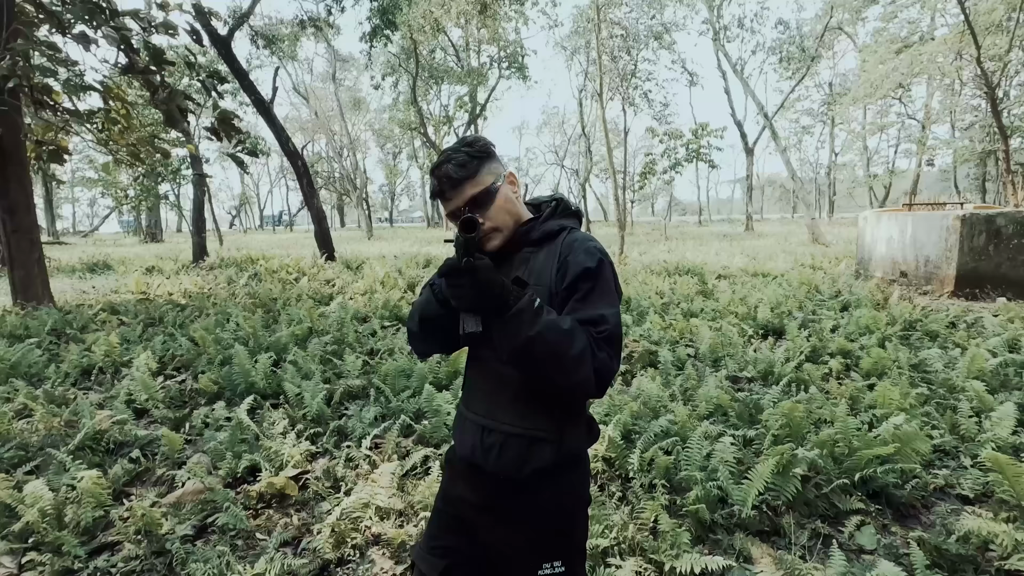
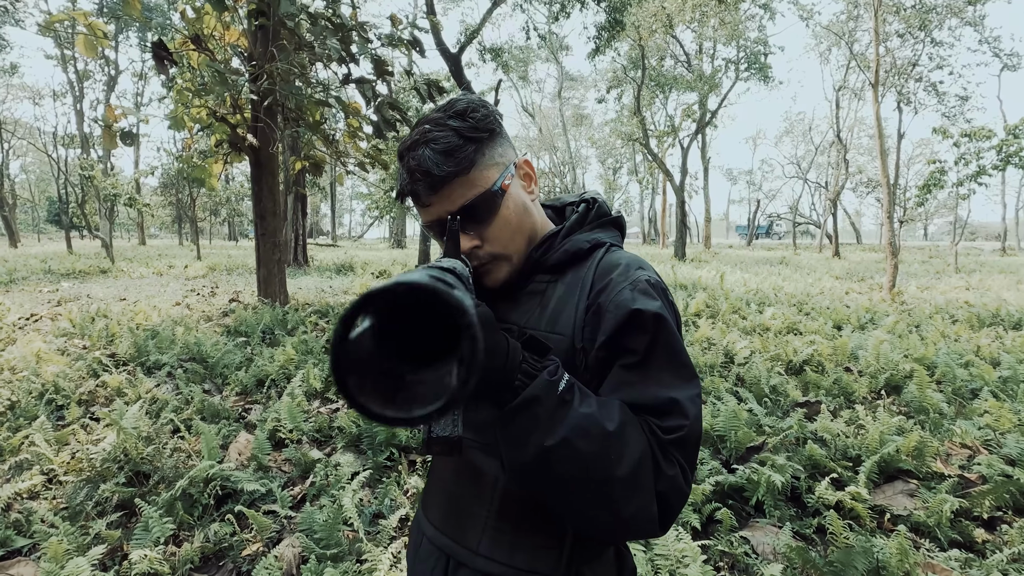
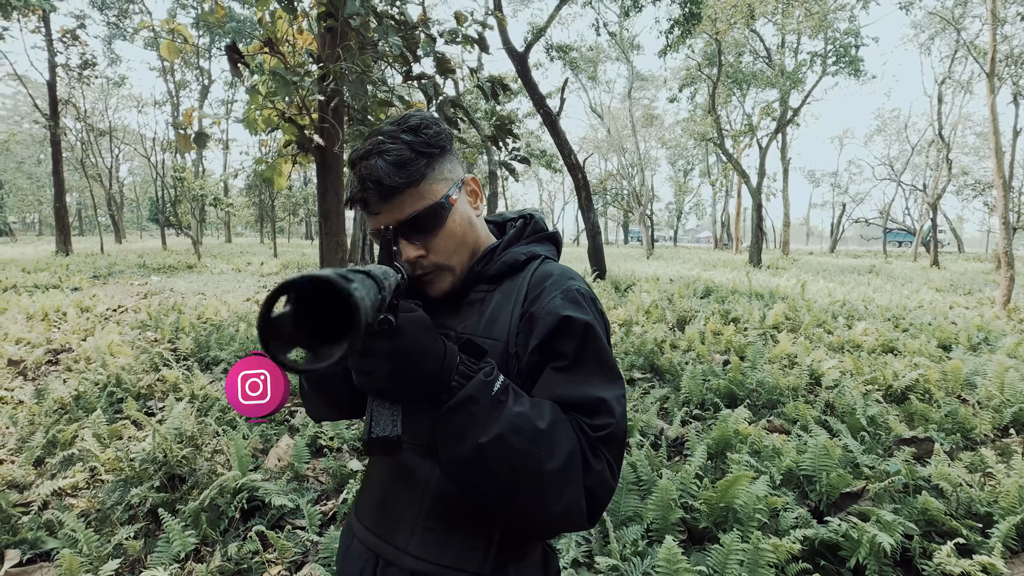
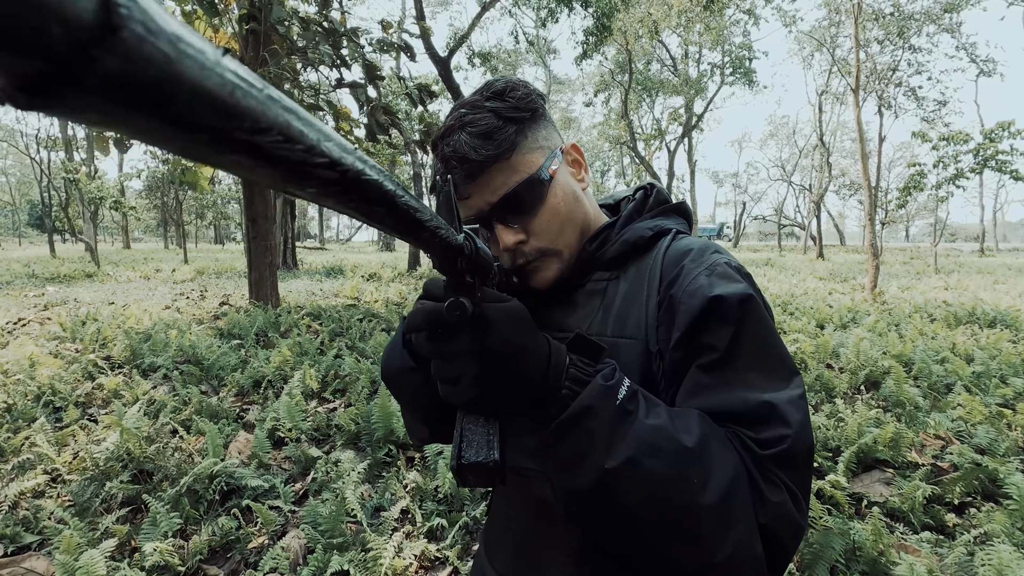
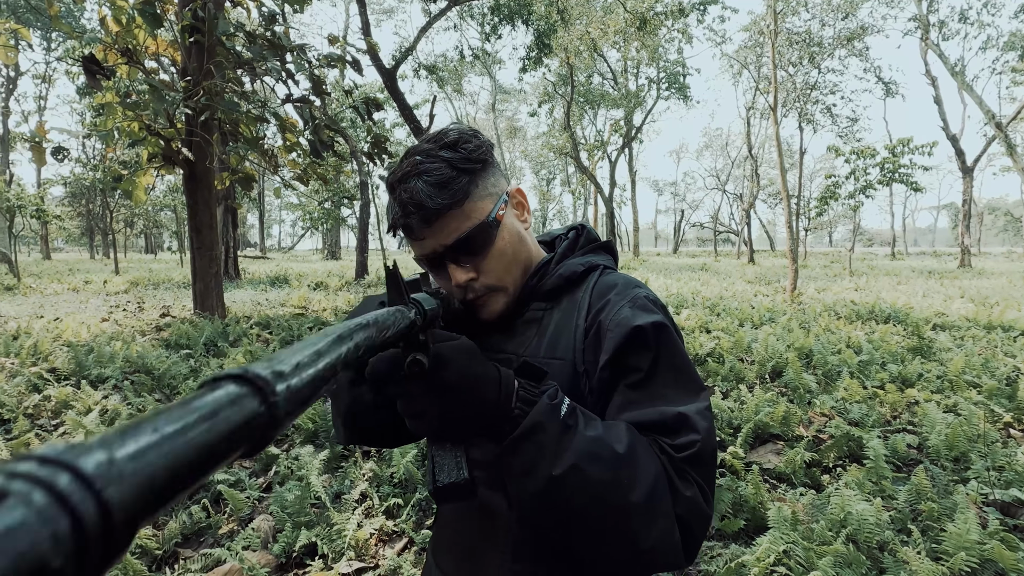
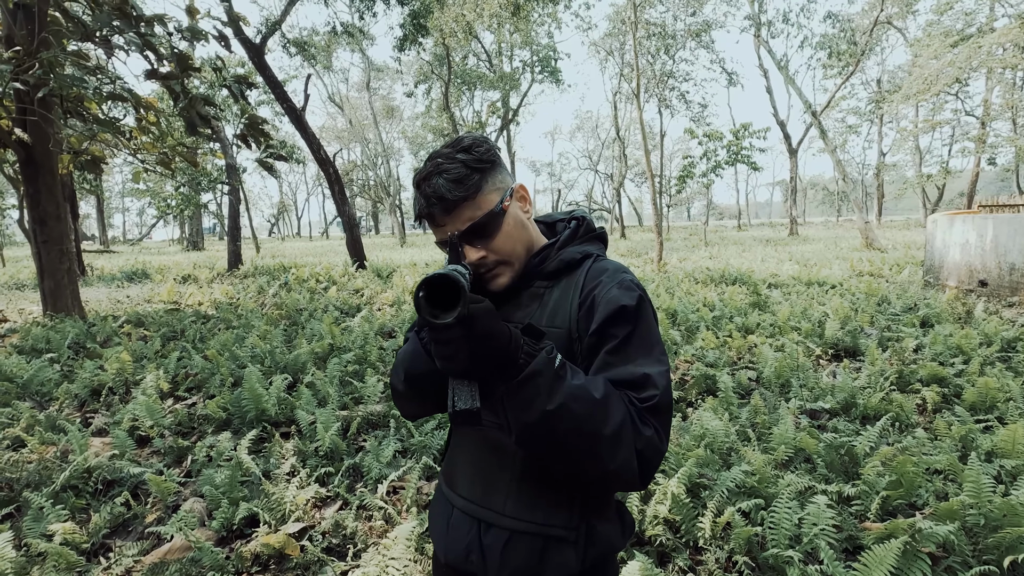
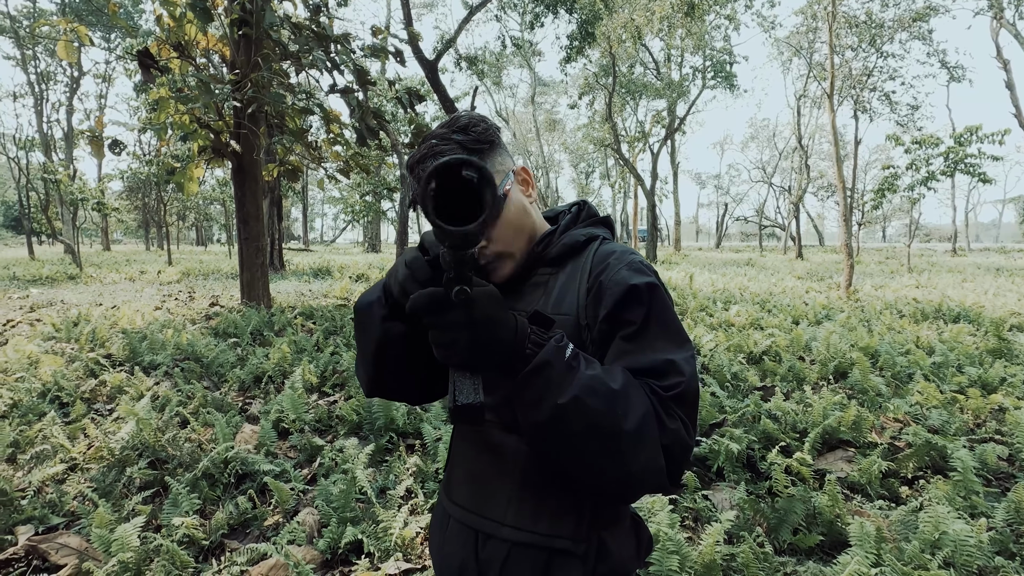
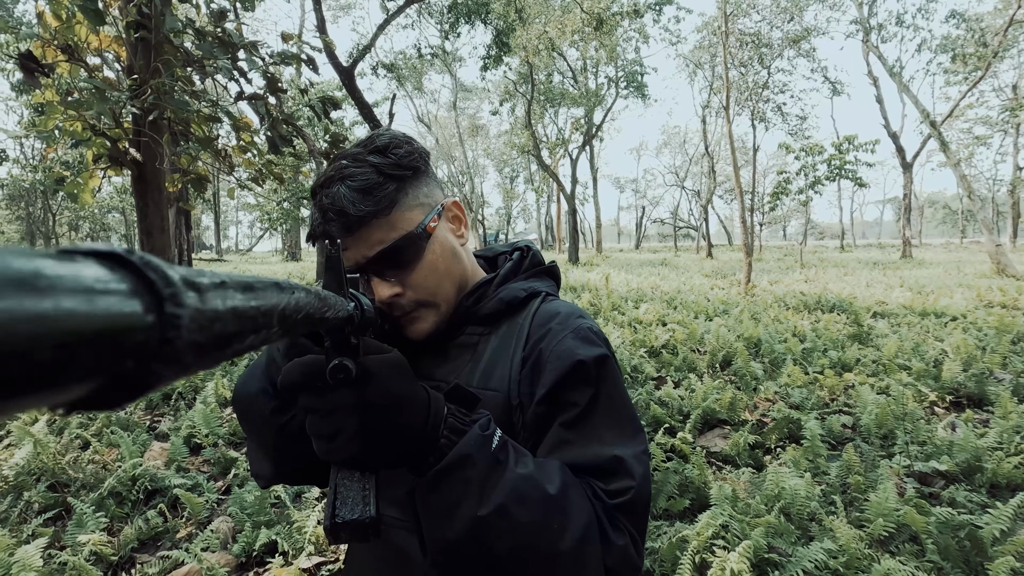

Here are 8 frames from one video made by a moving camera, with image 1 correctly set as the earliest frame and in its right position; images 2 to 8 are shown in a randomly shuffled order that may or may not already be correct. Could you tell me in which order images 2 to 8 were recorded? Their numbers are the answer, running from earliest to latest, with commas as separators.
6, 8, 5, 7, 4, 2, 3
